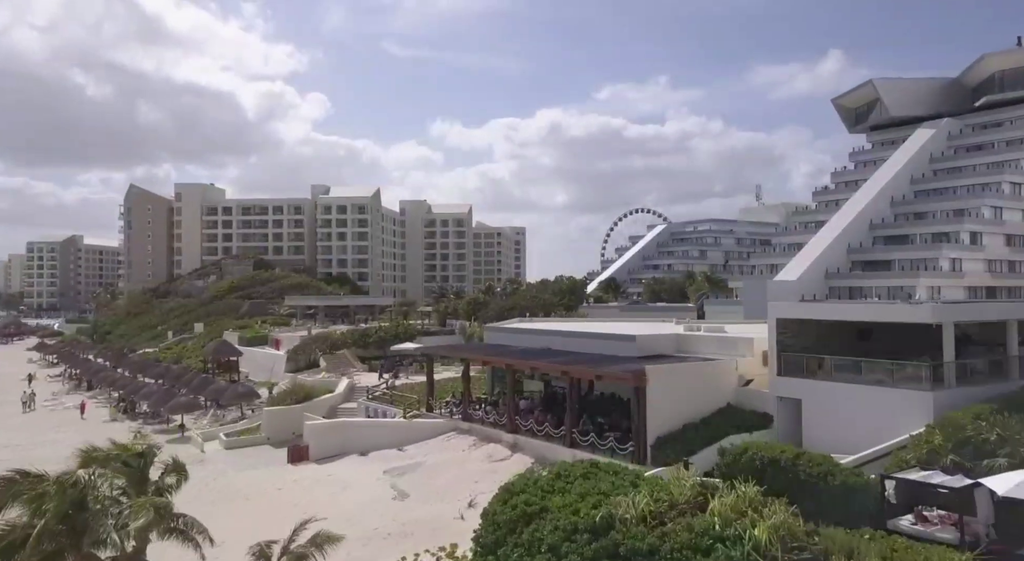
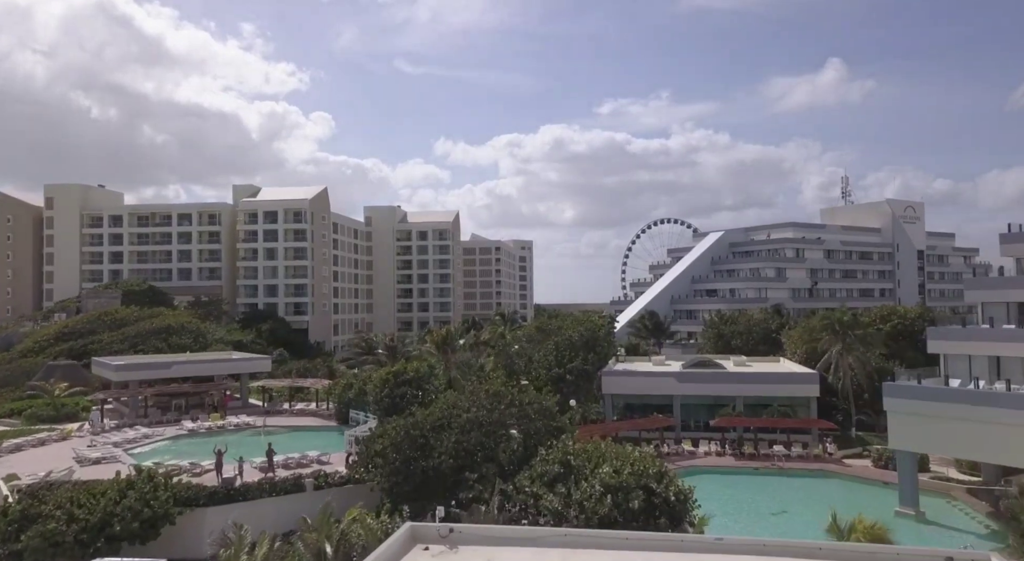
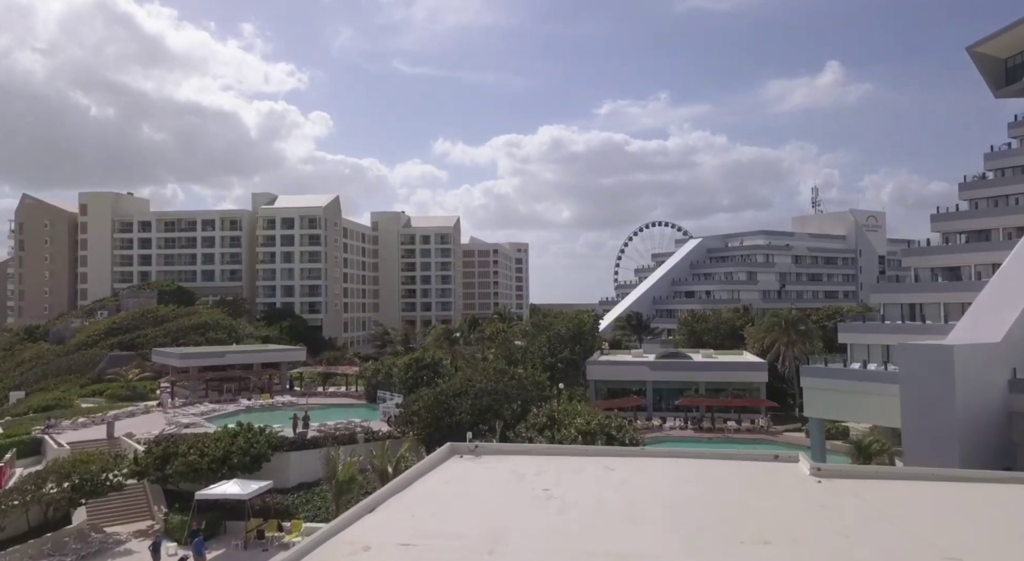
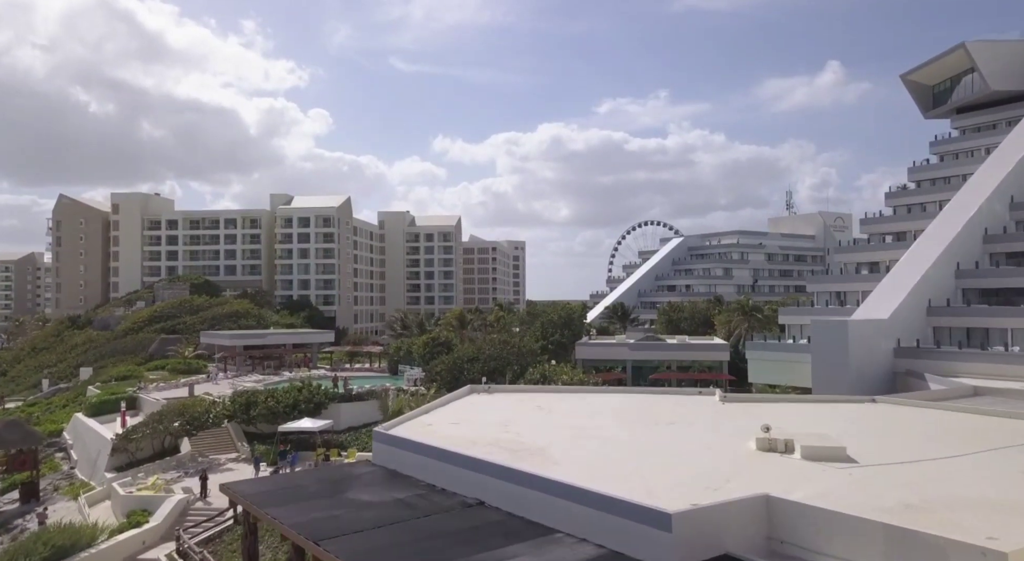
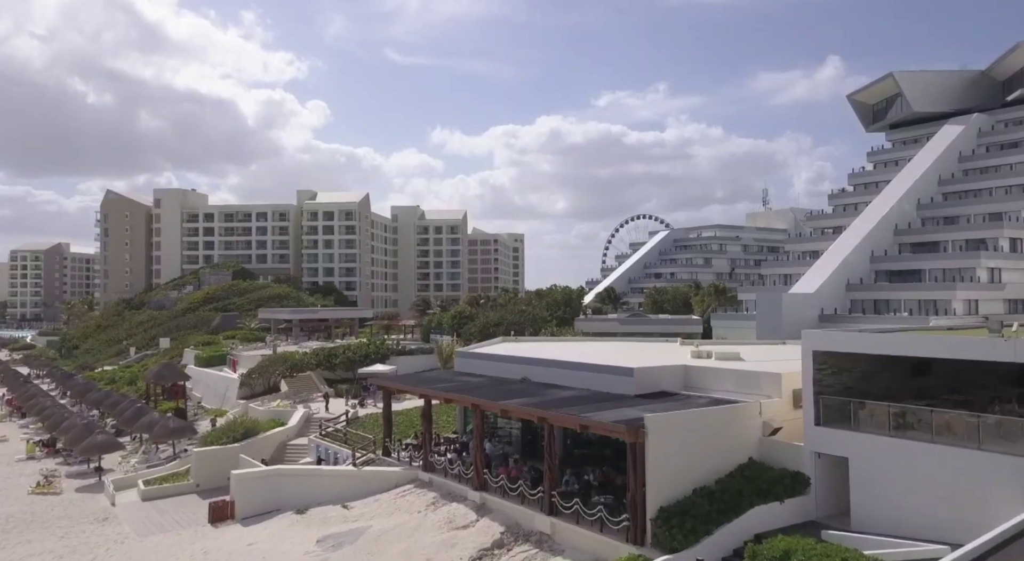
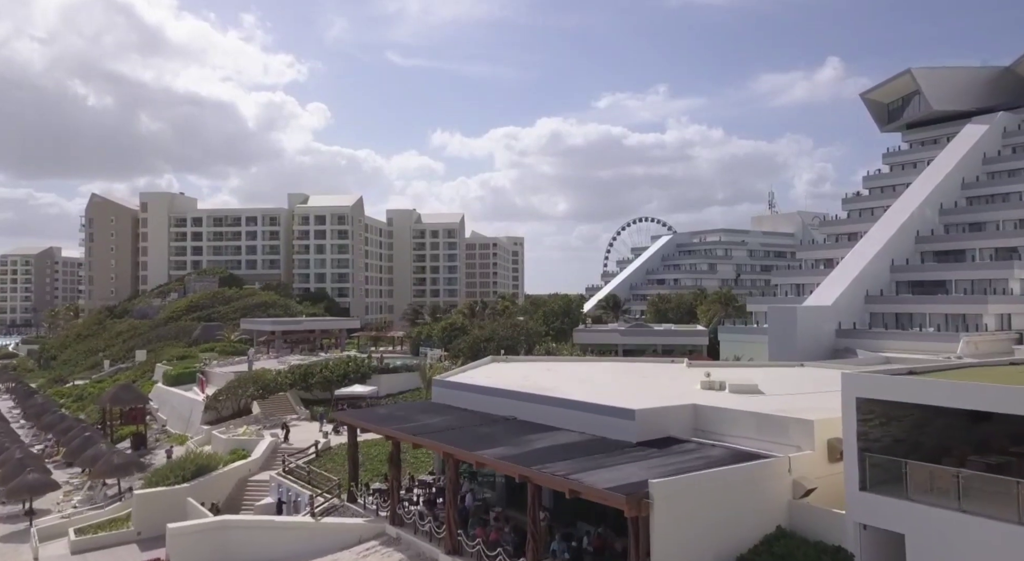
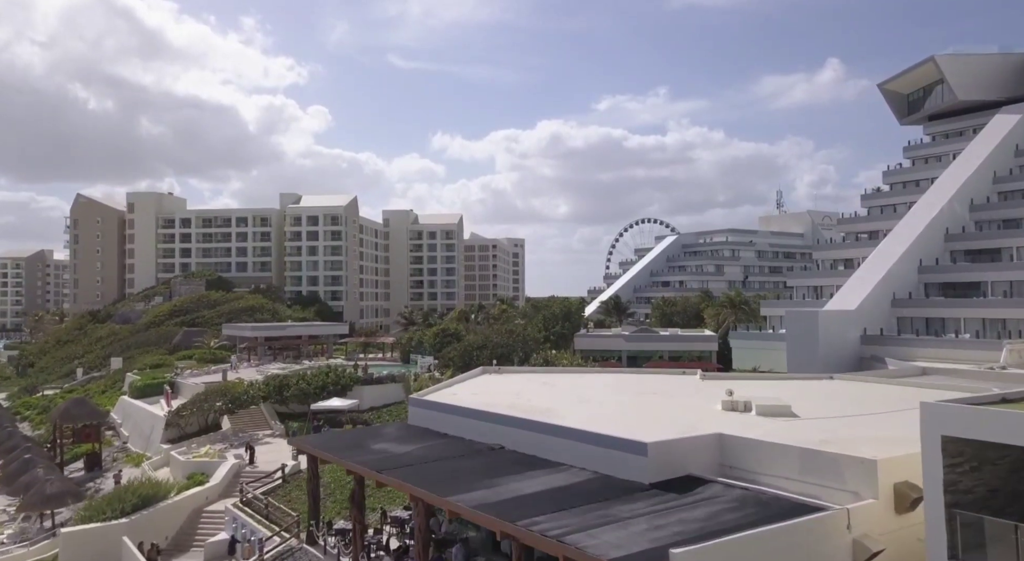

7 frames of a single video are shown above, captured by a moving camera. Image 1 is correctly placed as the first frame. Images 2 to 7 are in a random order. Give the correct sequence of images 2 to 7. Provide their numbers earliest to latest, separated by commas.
5, 6, 7, 4, 3, 2
